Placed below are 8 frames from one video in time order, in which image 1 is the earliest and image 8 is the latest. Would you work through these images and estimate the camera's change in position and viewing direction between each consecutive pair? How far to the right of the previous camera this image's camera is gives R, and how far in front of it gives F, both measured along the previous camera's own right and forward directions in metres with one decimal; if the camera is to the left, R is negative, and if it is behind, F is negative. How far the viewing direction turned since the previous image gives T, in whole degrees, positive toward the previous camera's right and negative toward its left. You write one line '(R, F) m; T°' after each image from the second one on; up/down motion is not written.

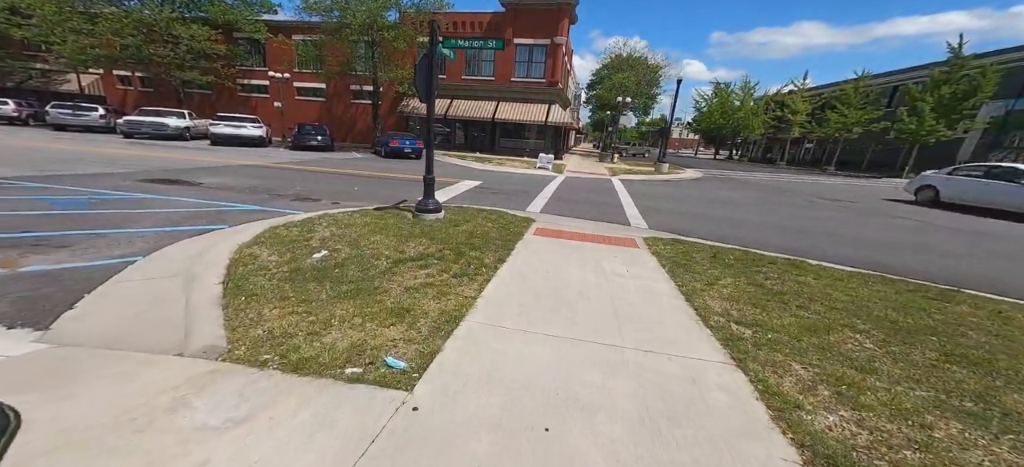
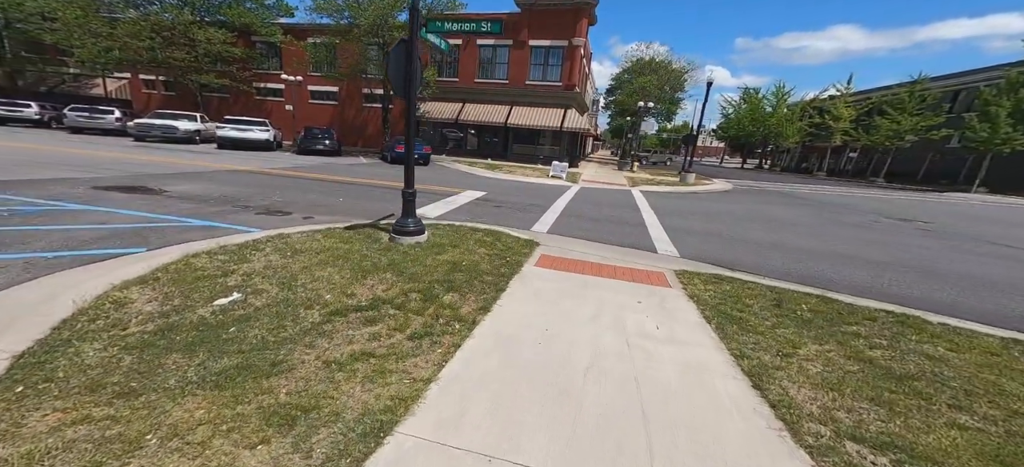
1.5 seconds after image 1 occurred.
(+0.4, +1.6) m; -3°
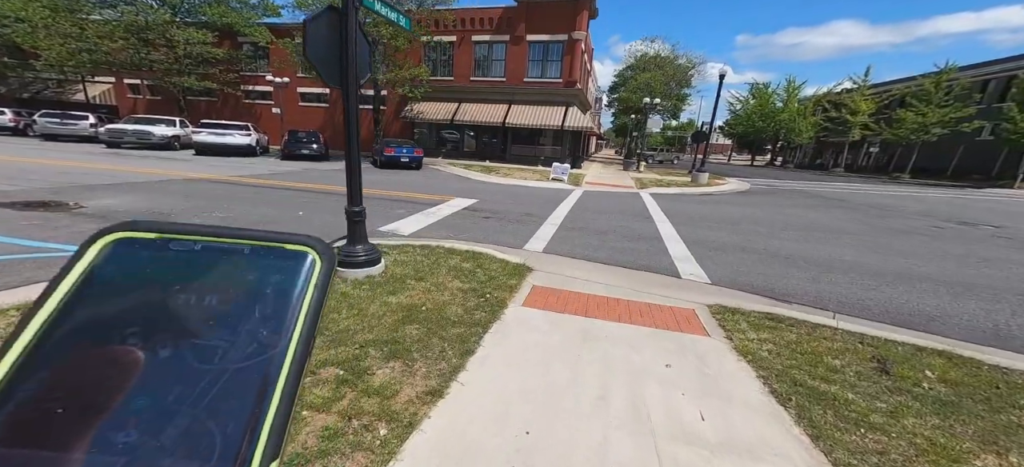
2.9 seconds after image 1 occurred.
(+0.3, +1.5) m; -1°
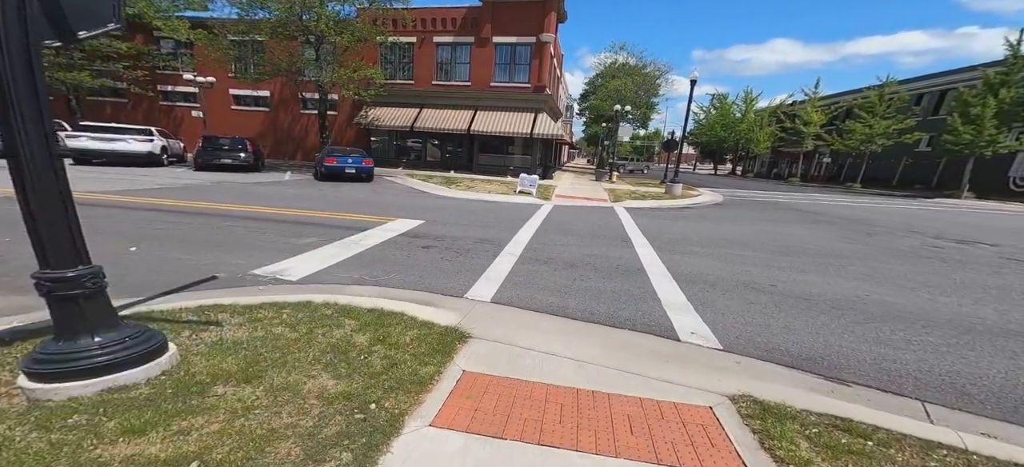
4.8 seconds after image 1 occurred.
(+0.5, +1.8) m; +5°
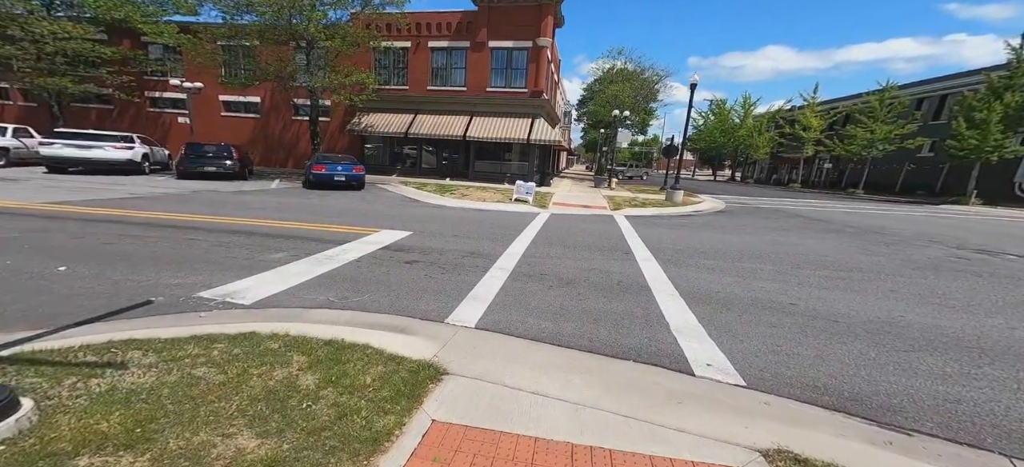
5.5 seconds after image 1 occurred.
(+0.1, +0.6) m; 0°
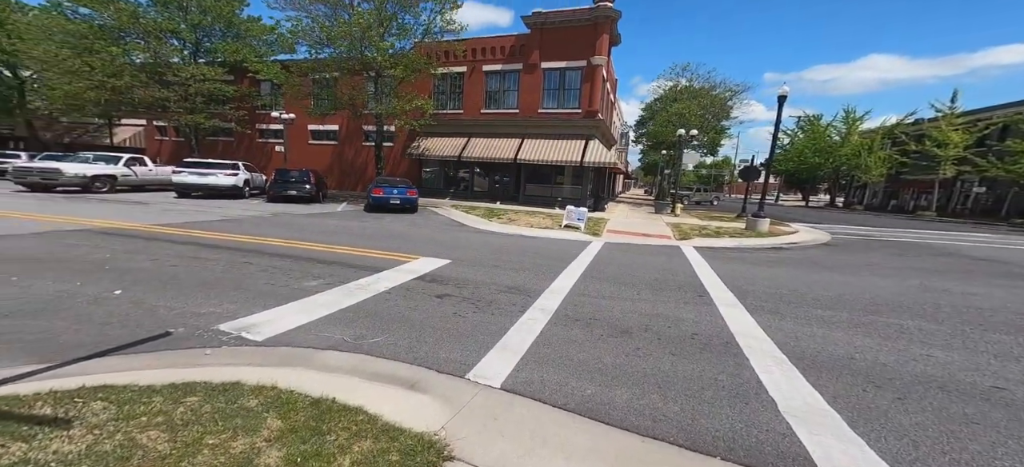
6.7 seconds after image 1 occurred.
(+0.3, +0.7) m; -10°
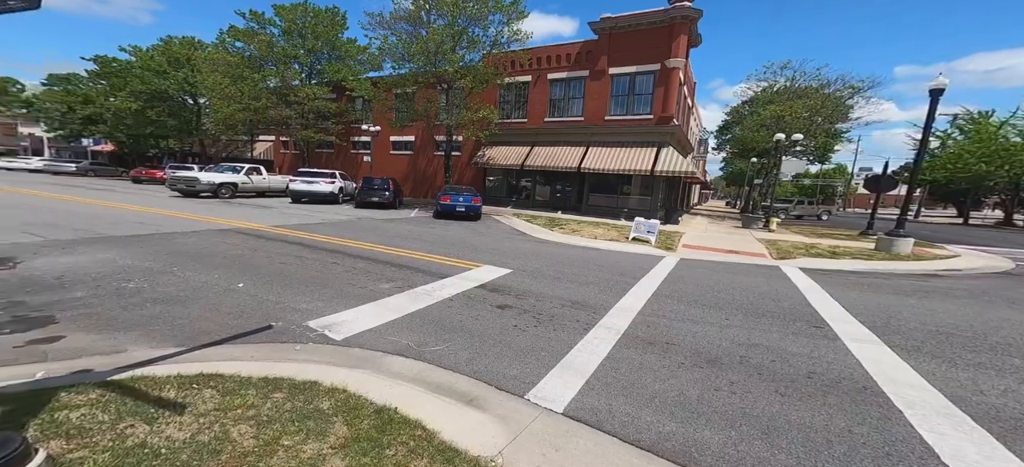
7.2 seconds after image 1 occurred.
(0.0, +0.2) m; -10°
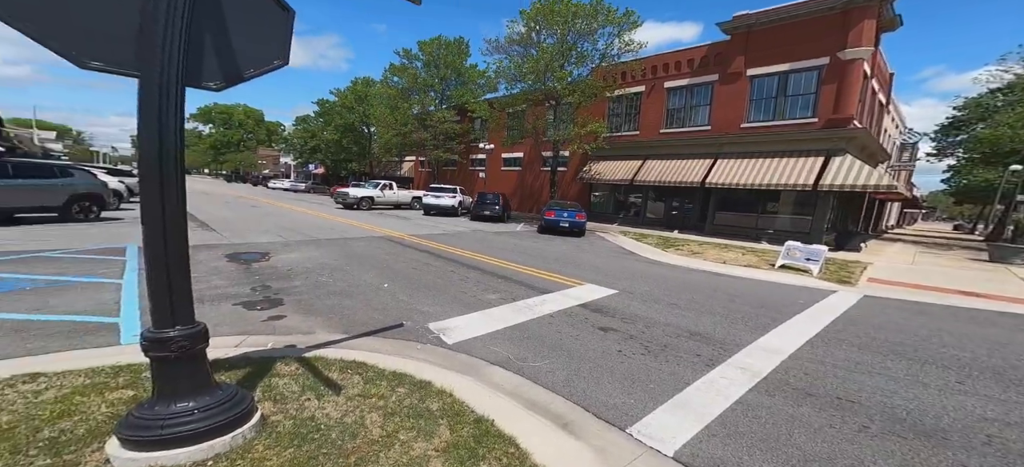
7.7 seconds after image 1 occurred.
(0.0, +0.1) m; -16°
